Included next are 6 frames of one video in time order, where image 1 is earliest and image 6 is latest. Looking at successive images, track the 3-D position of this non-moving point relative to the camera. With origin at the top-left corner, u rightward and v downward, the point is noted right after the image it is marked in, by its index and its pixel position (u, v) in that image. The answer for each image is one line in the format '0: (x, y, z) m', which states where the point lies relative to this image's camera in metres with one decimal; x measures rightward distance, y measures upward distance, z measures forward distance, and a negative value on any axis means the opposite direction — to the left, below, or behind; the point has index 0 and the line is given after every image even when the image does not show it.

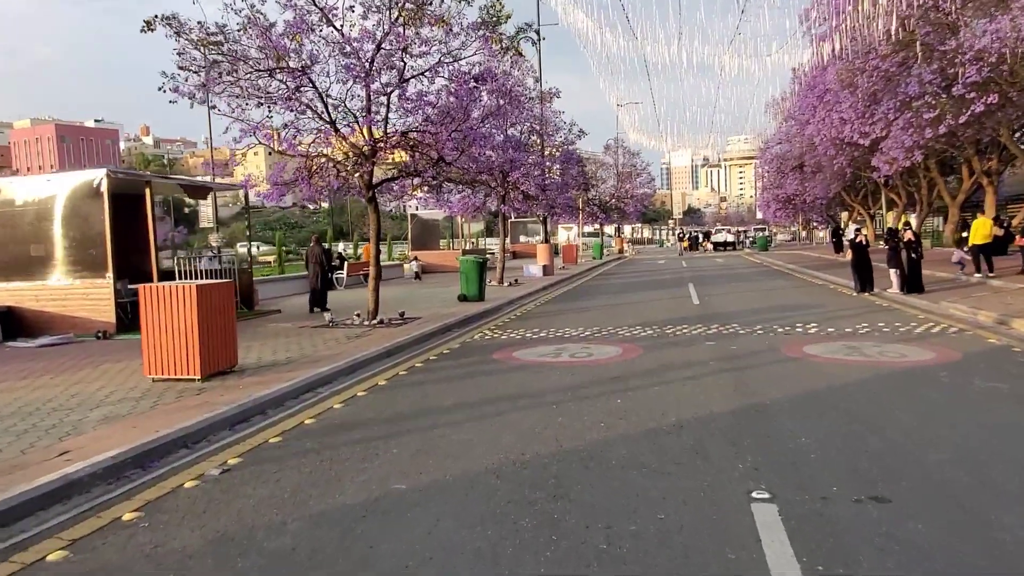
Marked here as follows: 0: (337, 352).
0: (-2.4, -0.9, +10.6) m
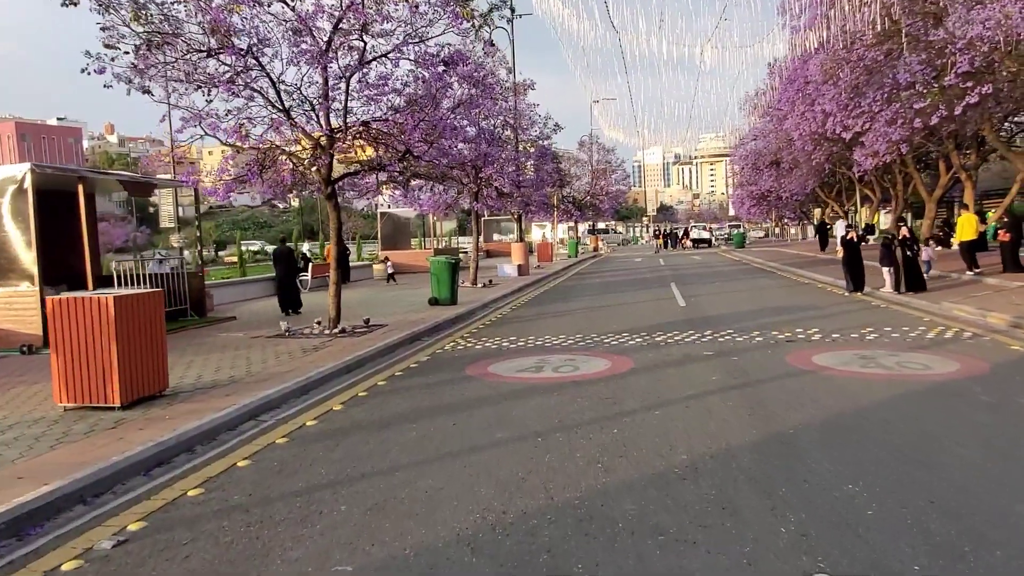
0: (-2.7, -1.0, +9.4) m
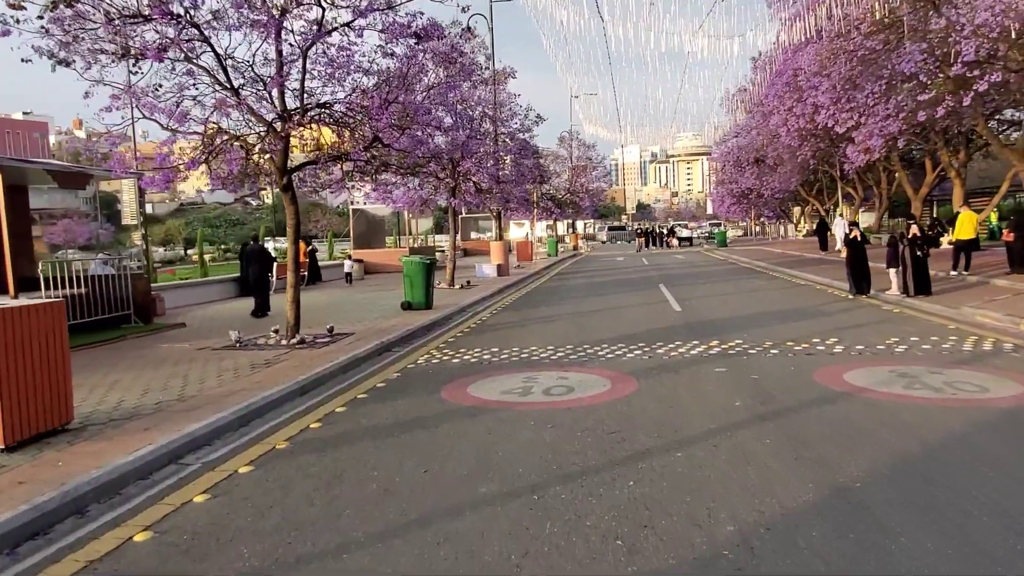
0: (-2.9, -1.1, +8.0) m
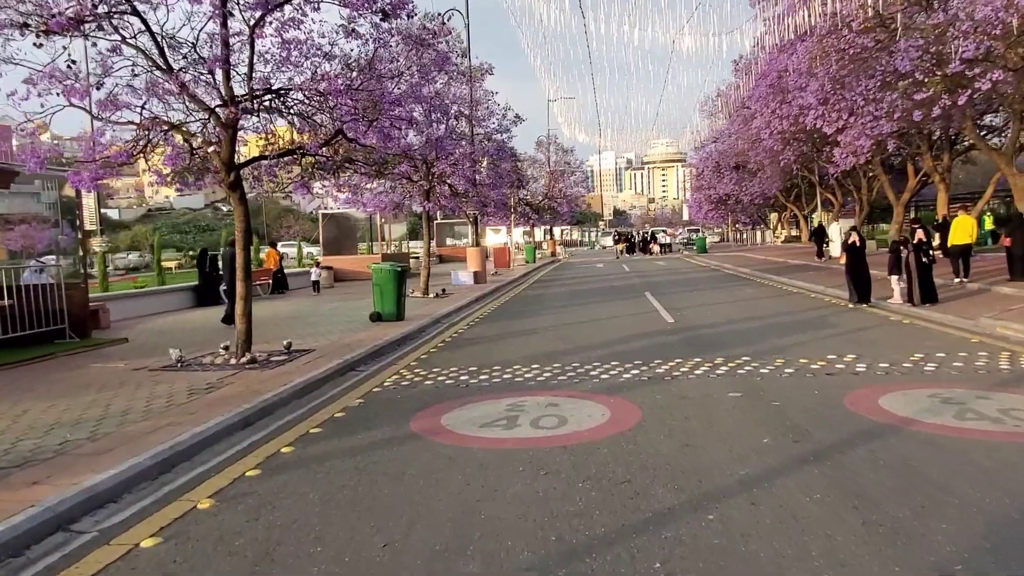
0: (-3.1, -1.2, +6.7) m
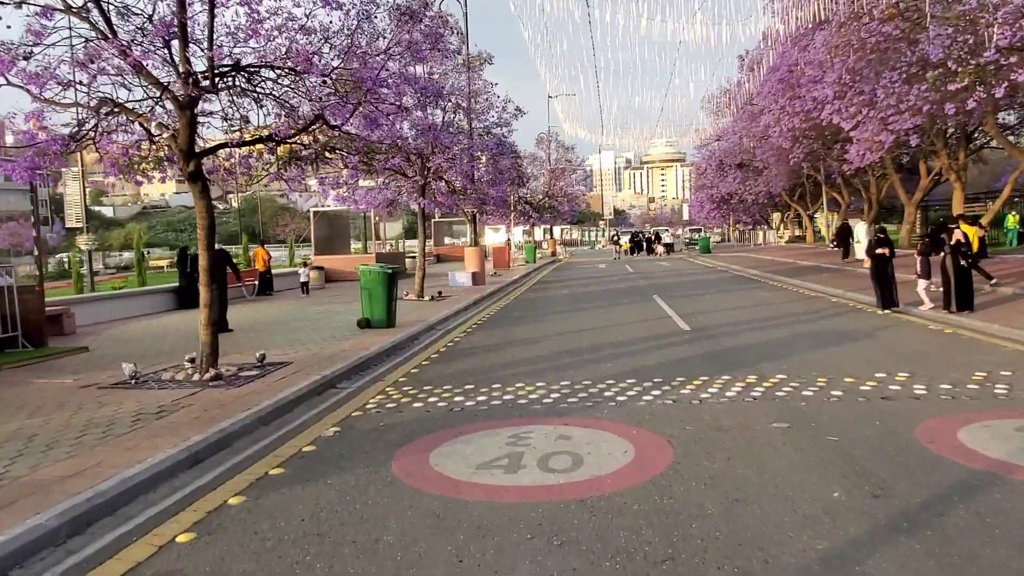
0: (-3.0, -1.2, +5.5) m
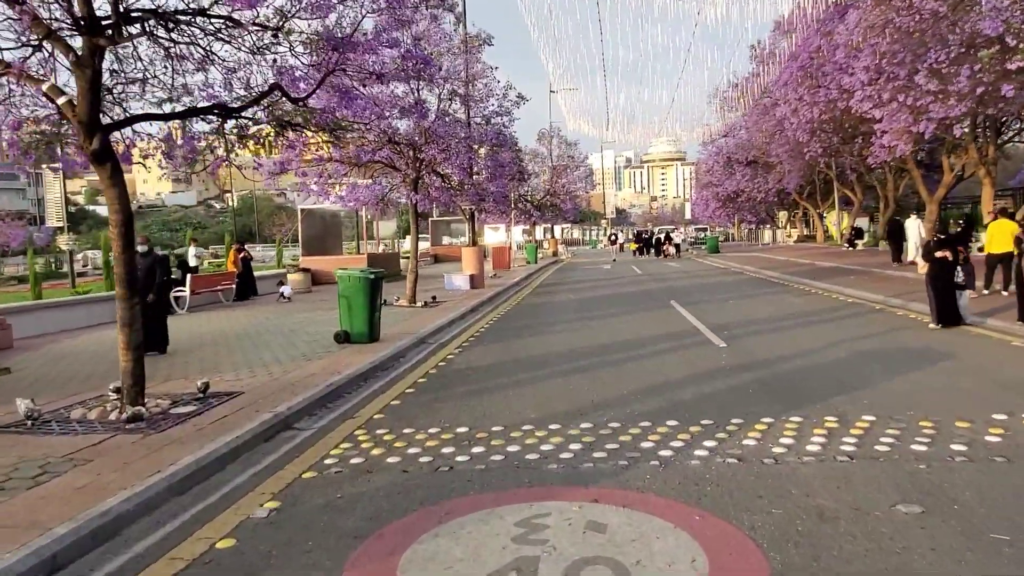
0: (-3.0, -1.4, +3.6) m
